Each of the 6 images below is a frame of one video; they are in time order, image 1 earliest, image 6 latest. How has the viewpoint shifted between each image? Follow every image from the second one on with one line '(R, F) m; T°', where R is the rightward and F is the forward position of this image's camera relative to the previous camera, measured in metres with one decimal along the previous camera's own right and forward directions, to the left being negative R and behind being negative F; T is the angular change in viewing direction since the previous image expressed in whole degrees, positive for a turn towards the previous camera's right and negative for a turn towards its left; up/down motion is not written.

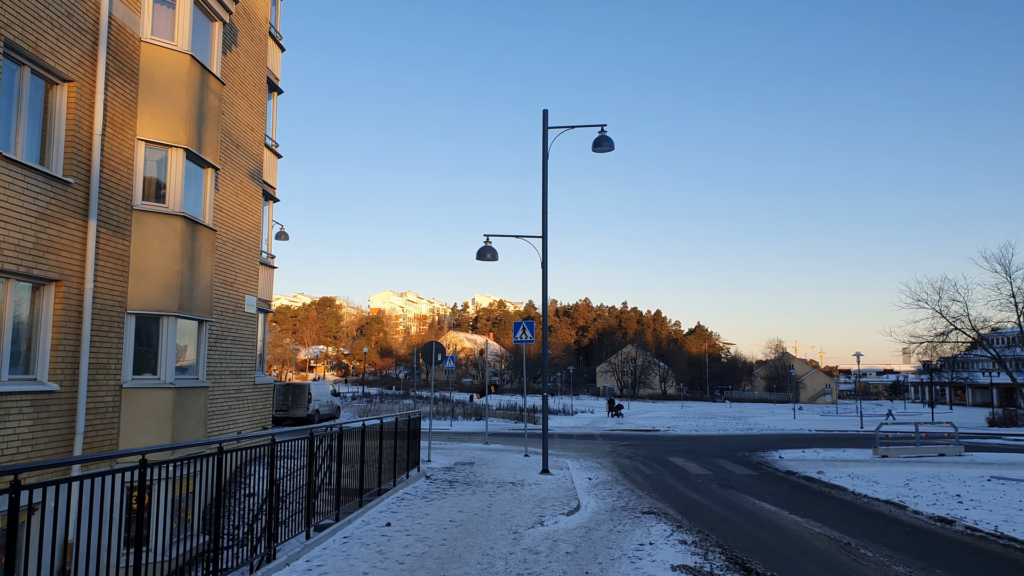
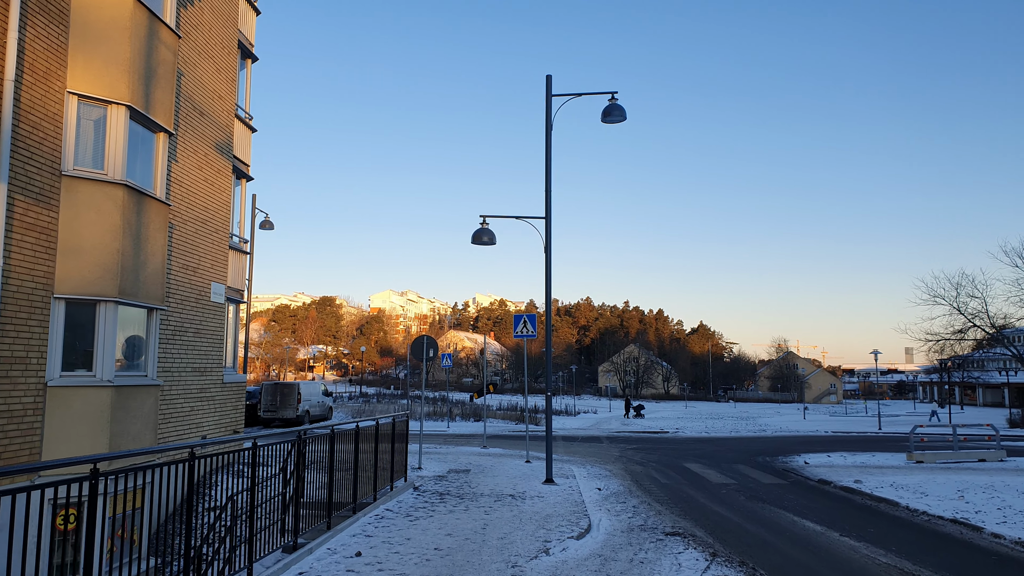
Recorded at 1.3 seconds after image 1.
(0.0, +1.7) m; 0°
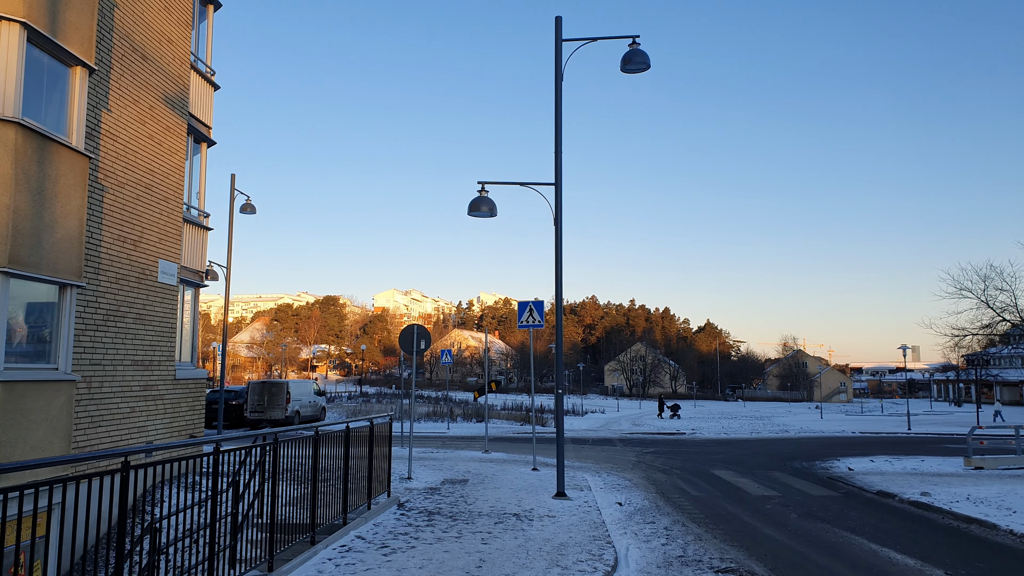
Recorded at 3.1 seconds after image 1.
(0.0, +2.1) m; 0°
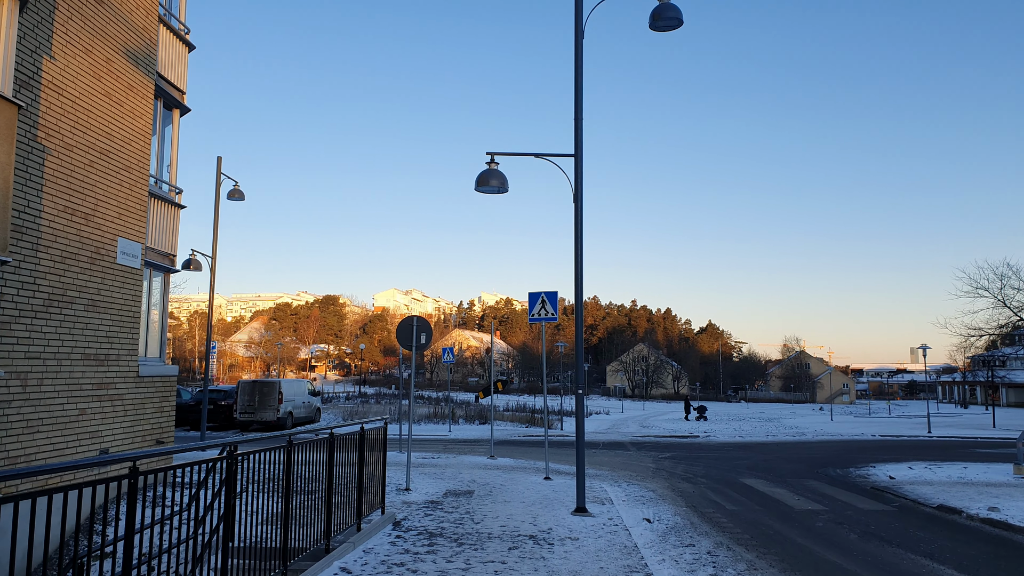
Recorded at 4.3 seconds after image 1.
(-0.2, +1.5) m; 0°
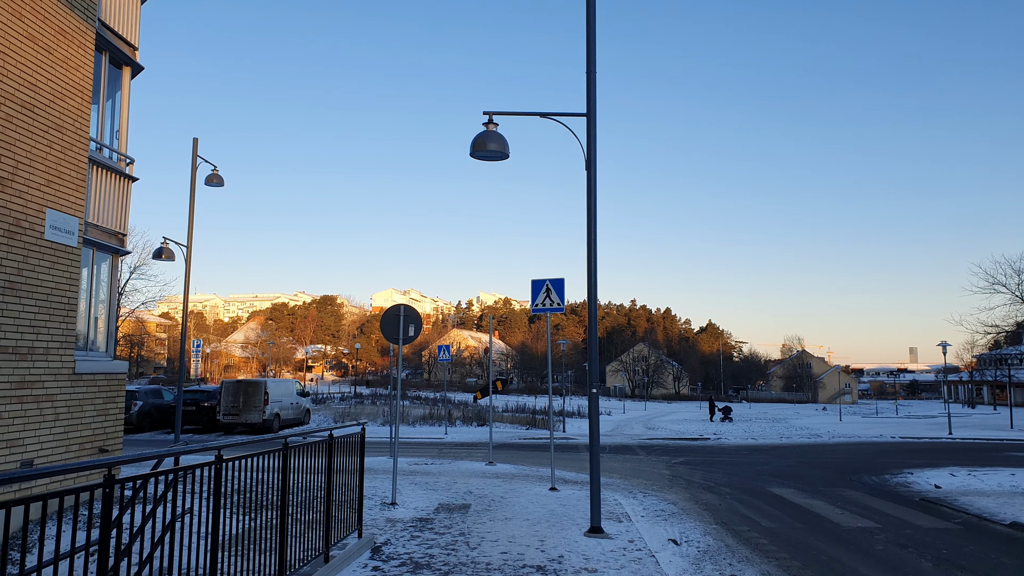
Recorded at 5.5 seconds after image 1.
(0.0, +1.5) m; 0°
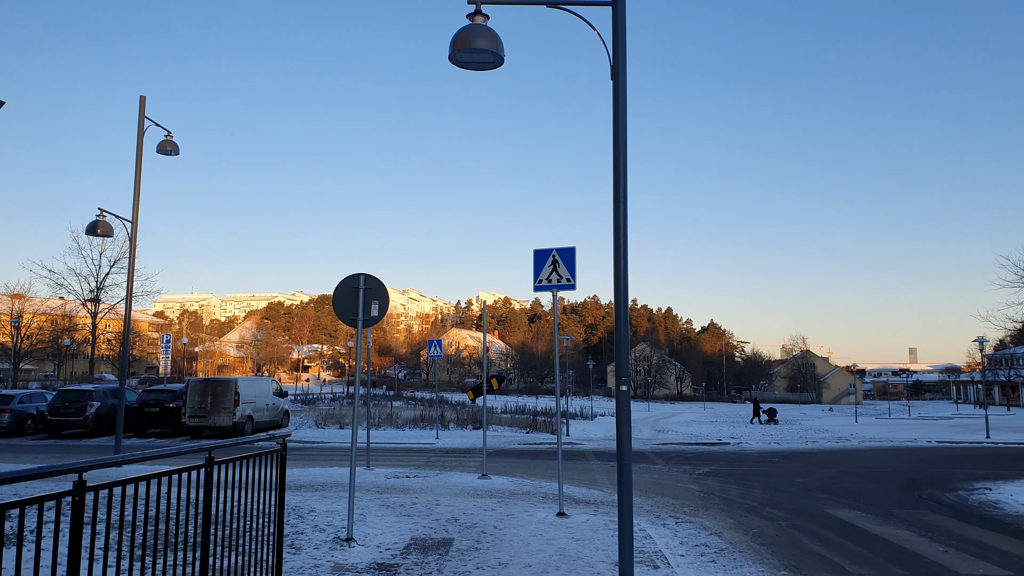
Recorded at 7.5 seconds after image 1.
(0.0, +2.6) m; 0°
